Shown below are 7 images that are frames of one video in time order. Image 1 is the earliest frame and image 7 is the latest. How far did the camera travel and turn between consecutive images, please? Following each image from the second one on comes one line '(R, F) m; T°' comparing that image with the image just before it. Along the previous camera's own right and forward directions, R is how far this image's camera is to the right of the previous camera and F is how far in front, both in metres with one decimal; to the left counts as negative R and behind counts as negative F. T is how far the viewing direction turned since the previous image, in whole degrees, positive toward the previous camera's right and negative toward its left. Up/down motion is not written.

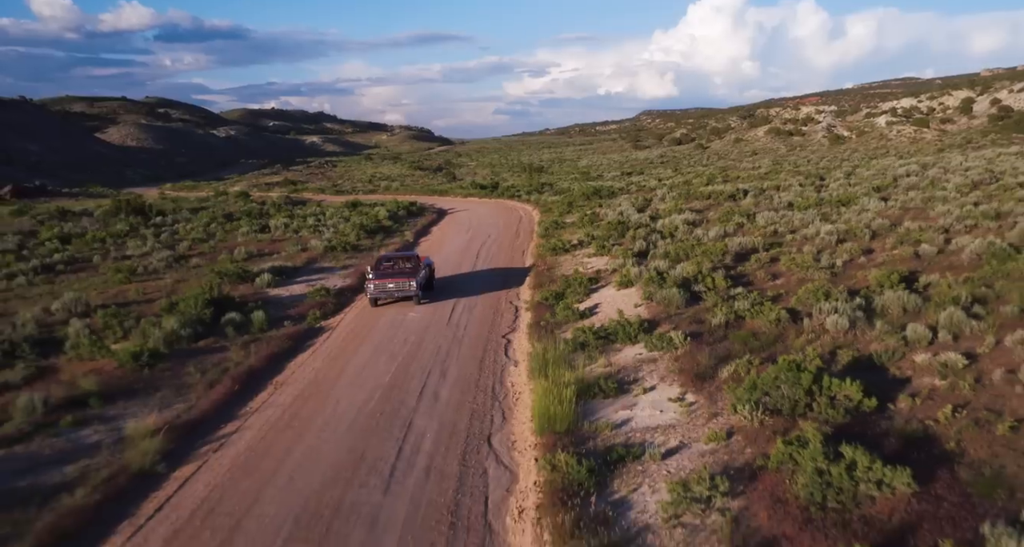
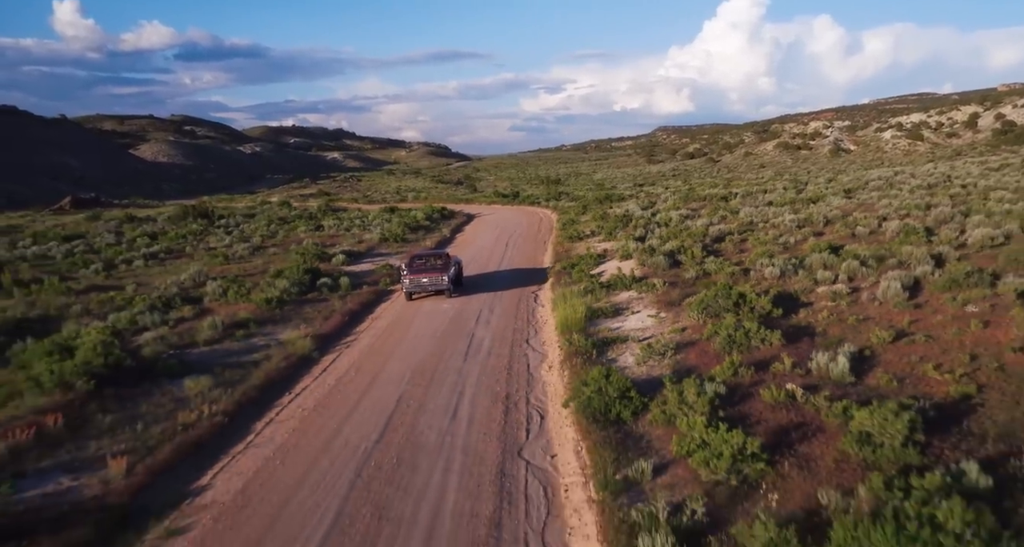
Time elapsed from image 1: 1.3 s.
(-0.3, -6.0) m; -1°
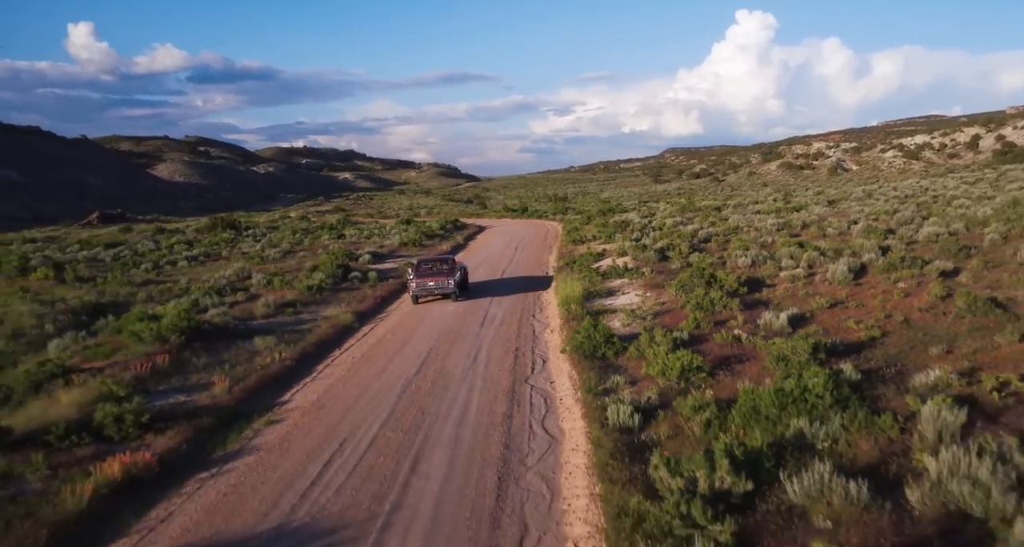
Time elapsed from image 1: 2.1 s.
(0.0, -3.4) m; -1°
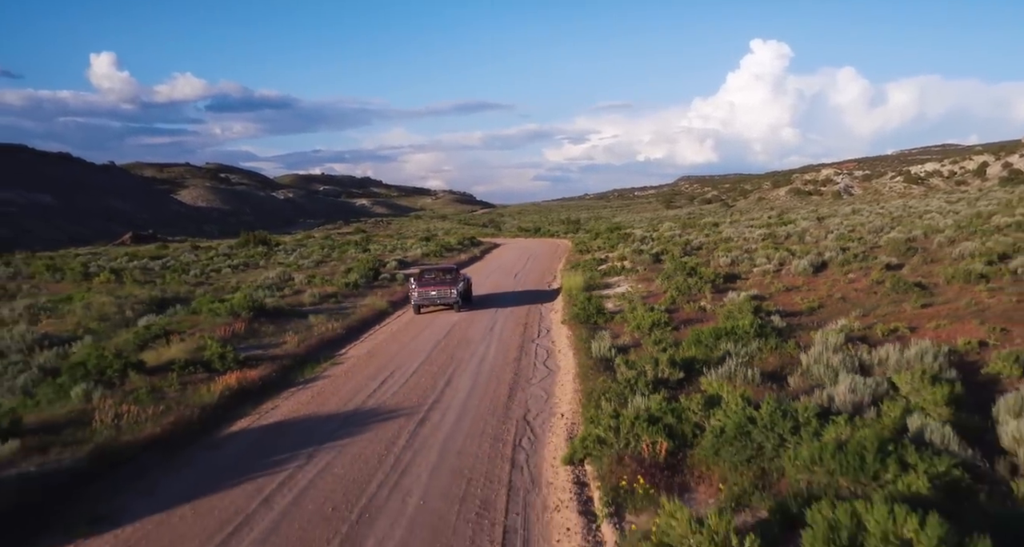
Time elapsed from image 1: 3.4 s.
(+0.1, -3.7) m; -1°
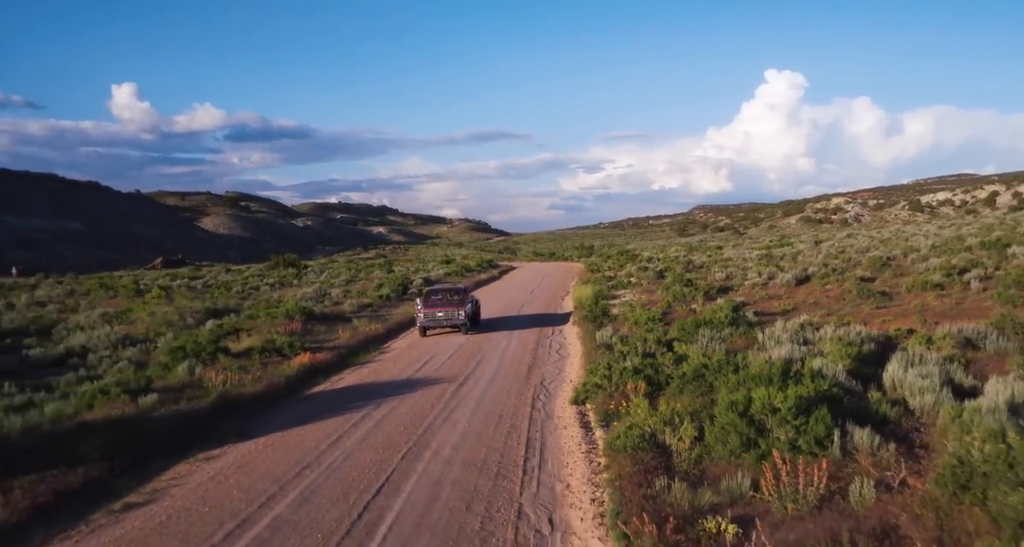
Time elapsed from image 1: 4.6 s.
(-0.1, -3.2) m; -1°
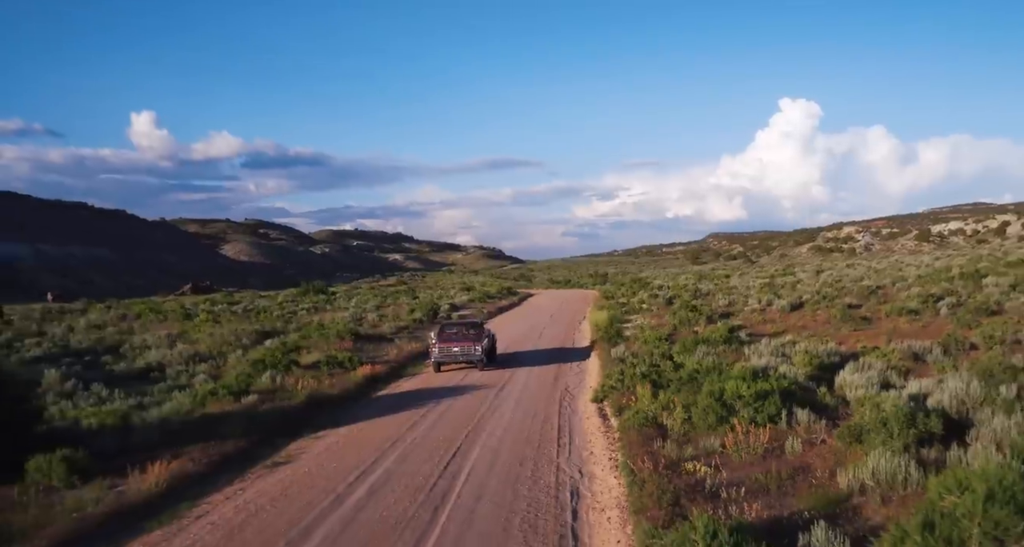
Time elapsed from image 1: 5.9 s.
(-0.4, -3.3) m; -1°
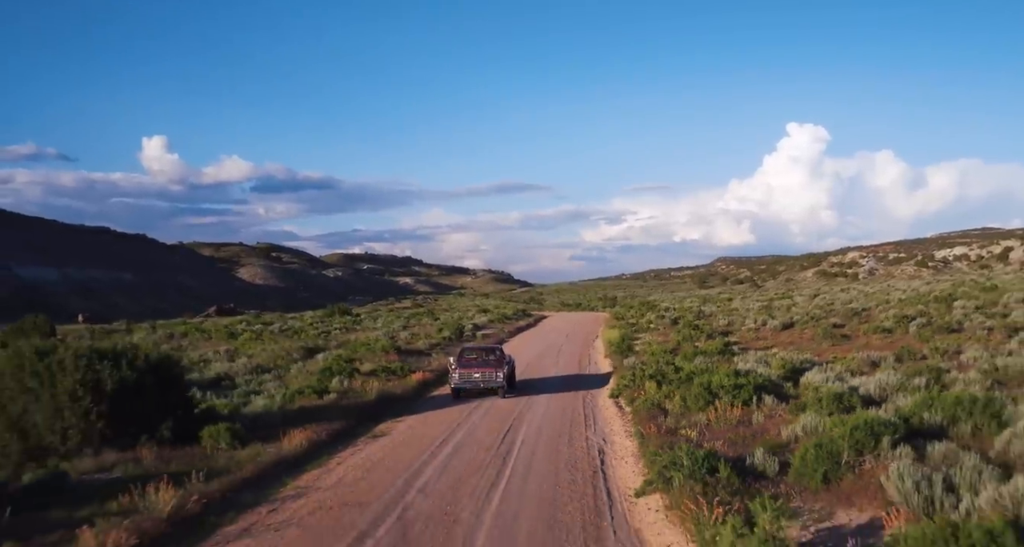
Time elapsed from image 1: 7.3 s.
(-0.6, -4.0) m; -1°
